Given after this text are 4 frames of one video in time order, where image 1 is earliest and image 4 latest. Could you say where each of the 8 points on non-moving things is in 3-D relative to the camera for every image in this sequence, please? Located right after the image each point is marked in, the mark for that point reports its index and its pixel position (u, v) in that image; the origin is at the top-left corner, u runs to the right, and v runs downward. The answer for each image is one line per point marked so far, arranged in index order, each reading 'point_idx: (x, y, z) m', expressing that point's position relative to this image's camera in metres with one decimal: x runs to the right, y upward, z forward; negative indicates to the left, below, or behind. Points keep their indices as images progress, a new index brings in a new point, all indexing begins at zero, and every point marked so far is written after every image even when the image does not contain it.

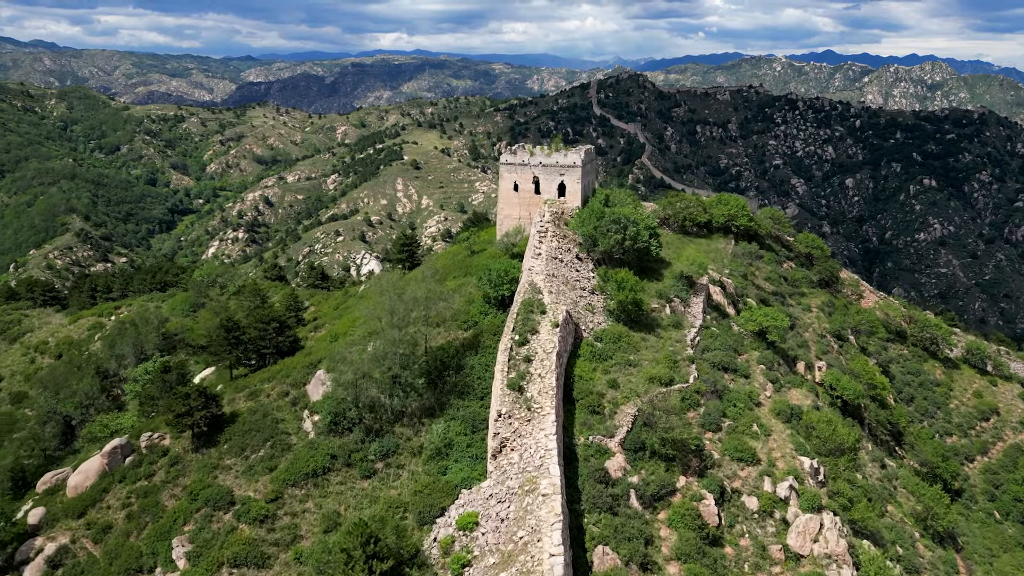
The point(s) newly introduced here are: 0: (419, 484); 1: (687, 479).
0: (-2.4, -5.0, +18.7) m
1: (+4.6, -5.0, +19.3) m
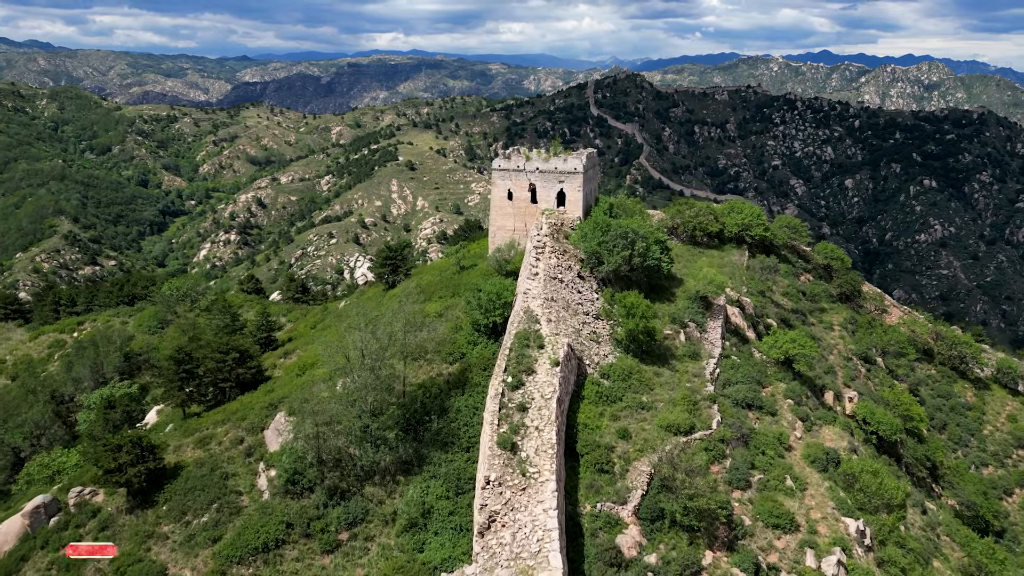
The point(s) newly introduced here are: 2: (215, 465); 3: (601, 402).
0: (-2.6, -5.8, +15.3) m
1: (+4.4, -5.8, +16.0) m
2: (-7.9, -4.7, +19.5) m
3: (+2.3, -3.0, +19.4) m
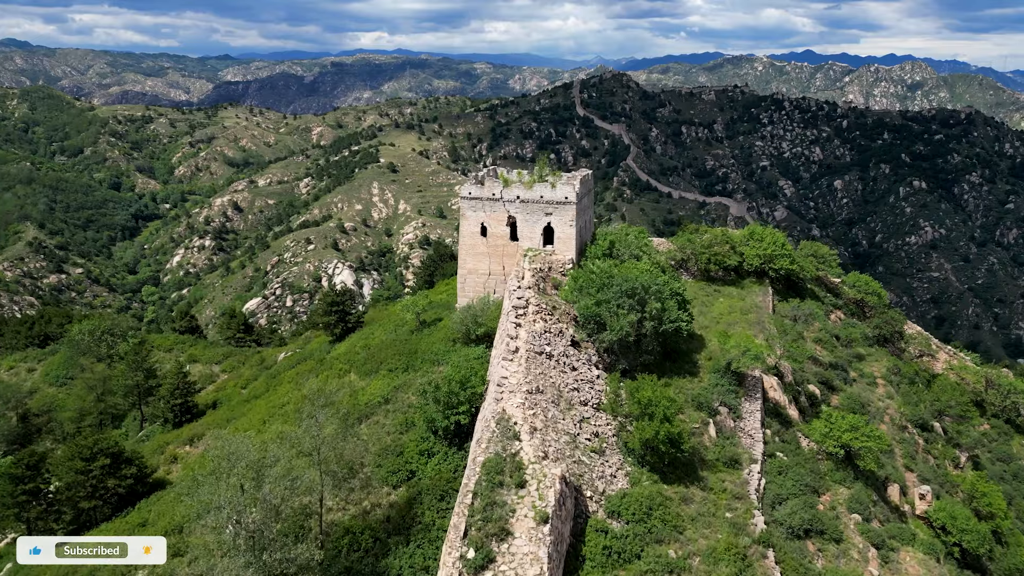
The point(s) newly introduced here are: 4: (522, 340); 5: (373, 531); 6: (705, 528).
0: (-3.1, -7.7, +9.0) m
1: (+3.9, -7.7, +9.7) m
2: (-8.5, -6.7, +13.0) m
3: (+1.7, -4.9, +13.1) m
4: (+0.3, -1.3, +17.9) m
5: (-2.7, -4.7, +14.3) m
6: (+3.8, -4.7, +14.7) m
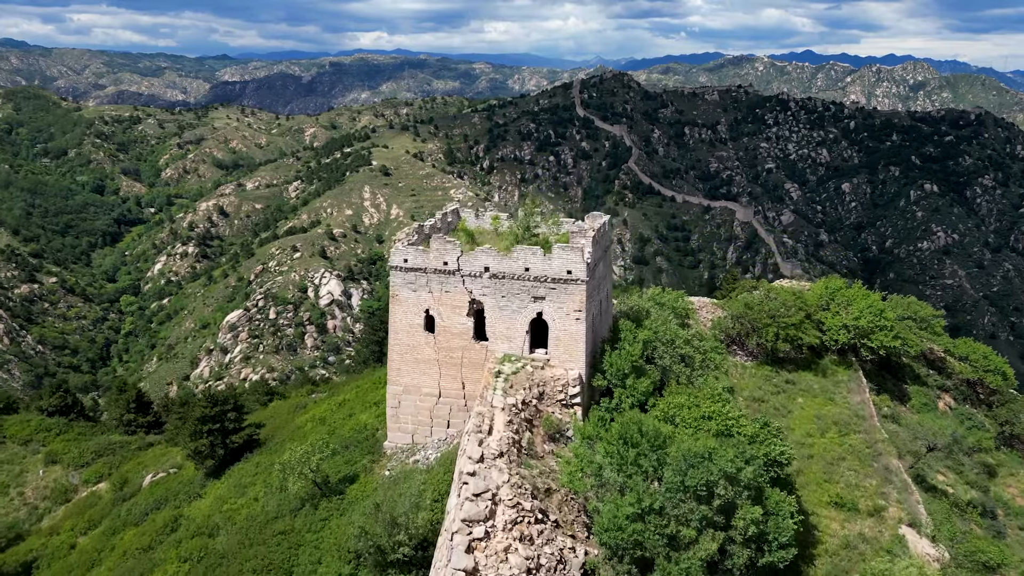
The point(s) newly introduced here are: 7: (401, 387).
0: (-3.7, -10.2, -0.7) m
1: (+3.2, -10.2, +0.1) m
2: (-9.1, -9.2, +3.4) m
3: (+1.1, -7.4, +3.5) m
4: (-0.4, -3.8, +8.3) m
5: (-3.4, -7.2, +4.7) m
6: (+3.2, -7.3, +5.1) m
7: (-2.1, -1.9, +14.7) m
